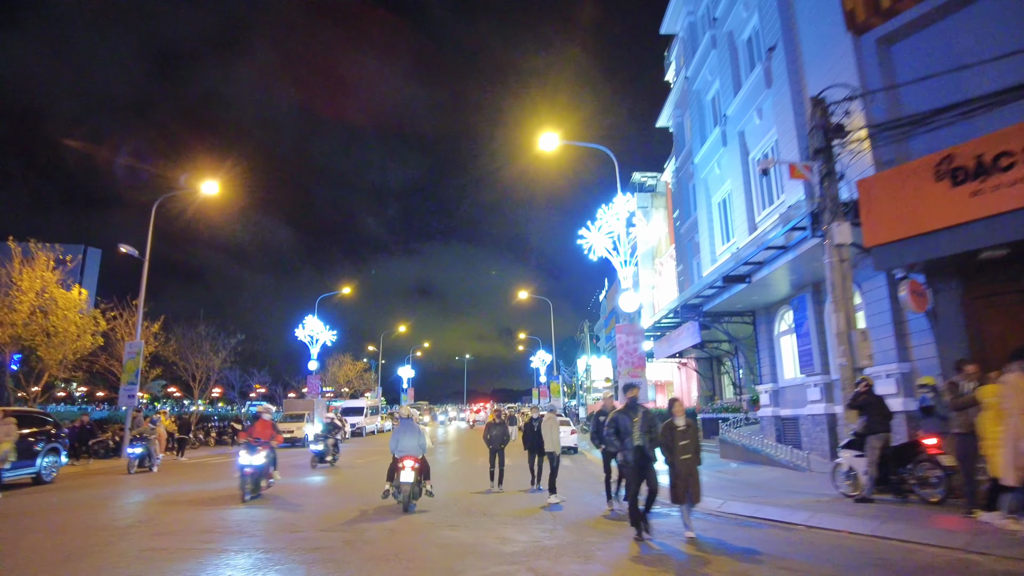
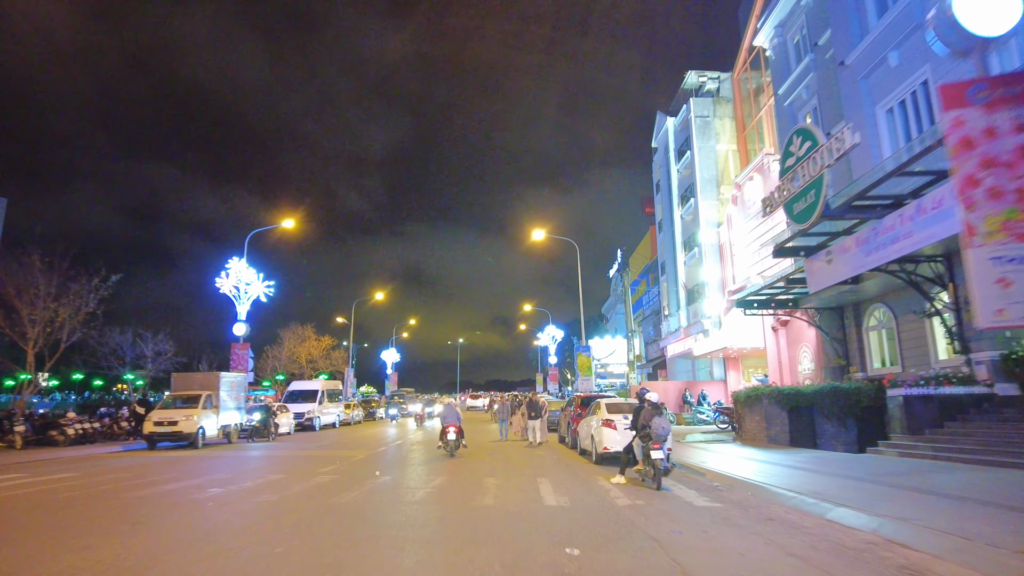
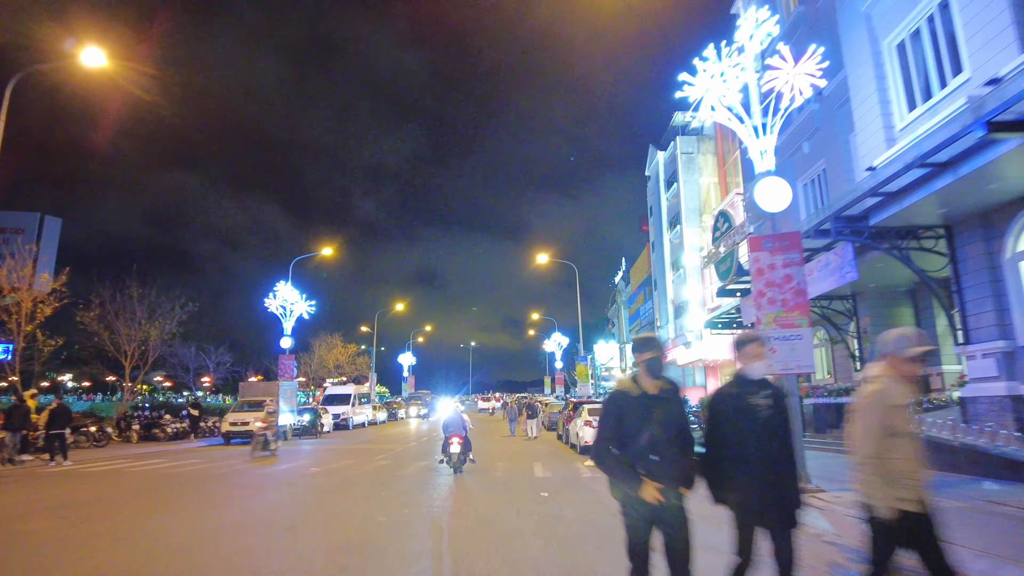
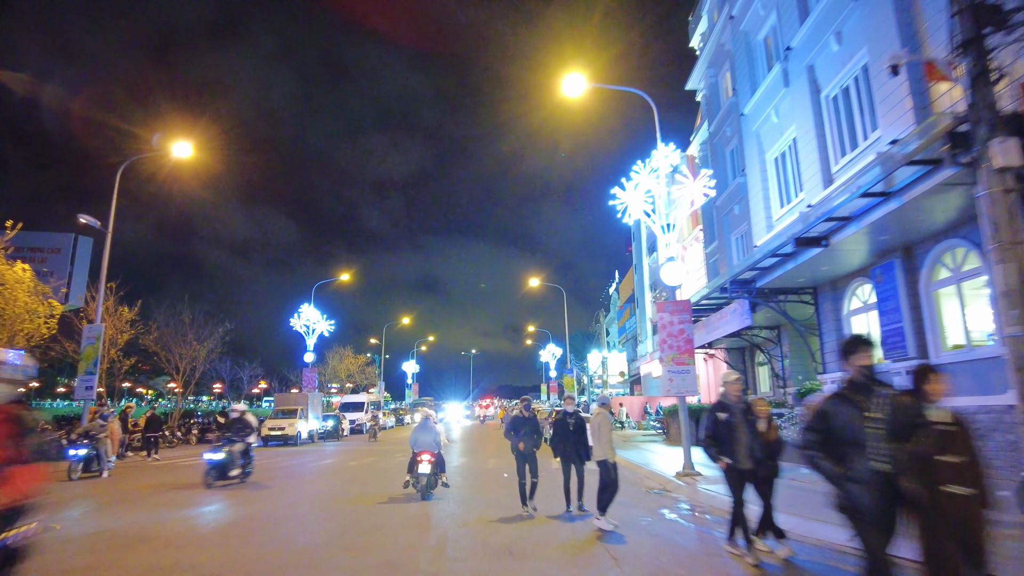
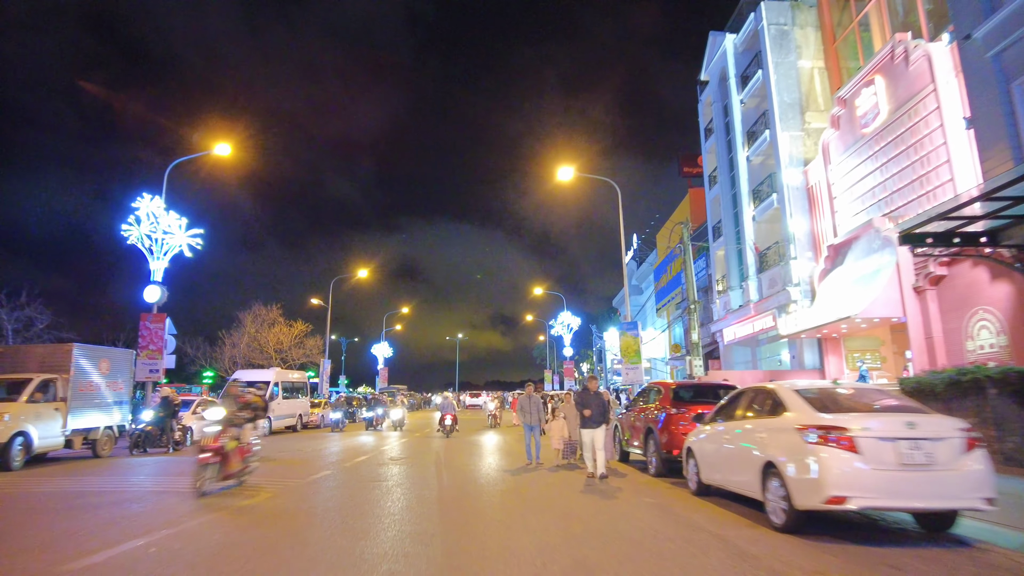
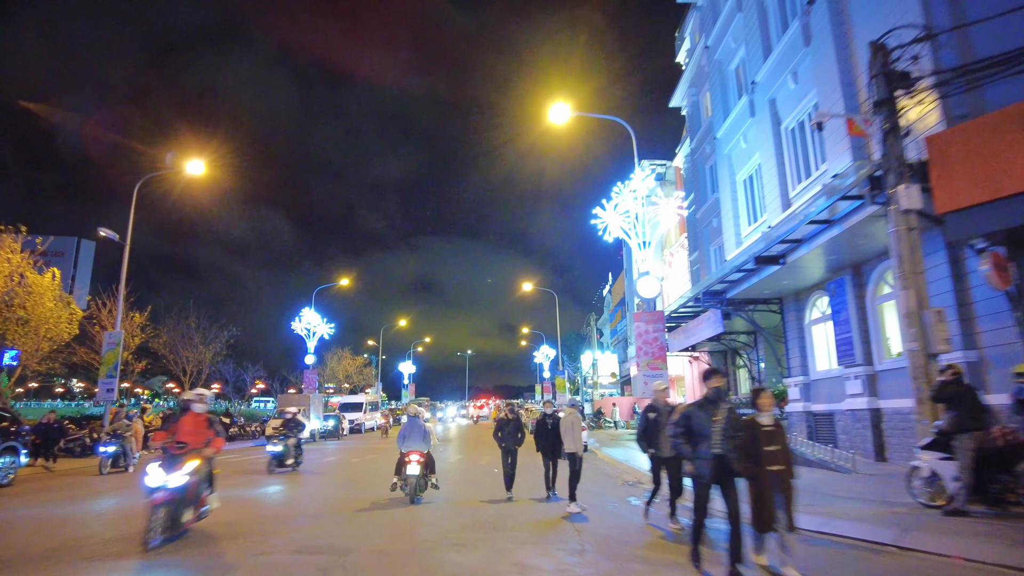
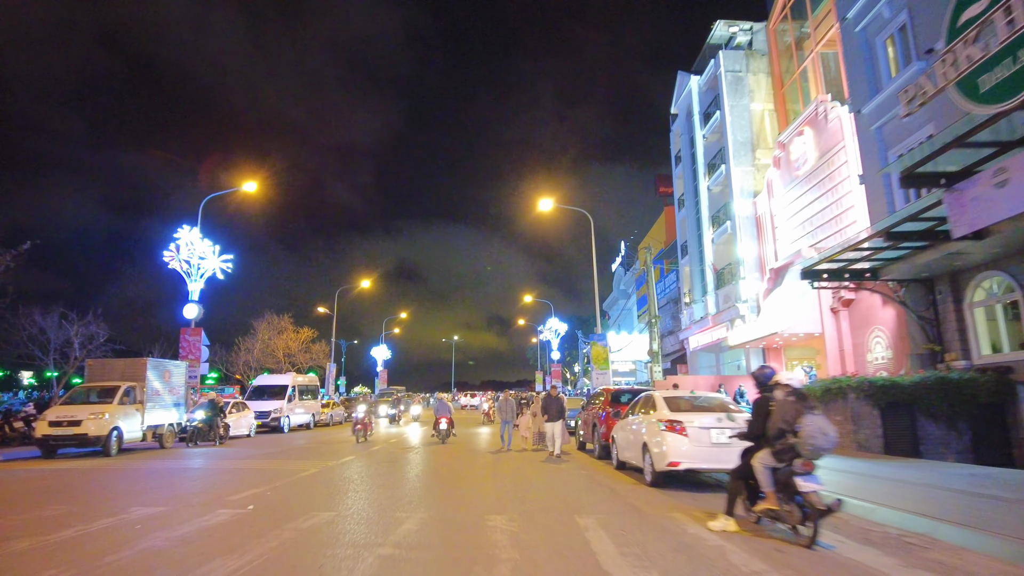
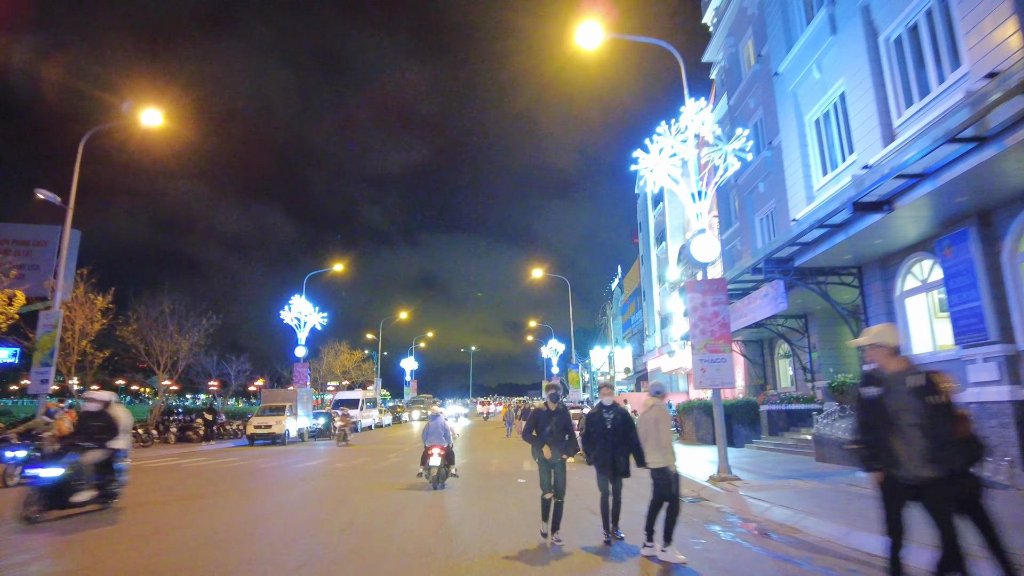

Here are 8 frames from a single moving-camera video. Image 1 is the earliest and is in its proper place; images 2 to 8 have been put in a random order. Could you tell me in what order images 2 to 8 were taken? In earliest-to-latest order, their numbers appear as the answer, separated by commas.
6, 4, 8, 3, 2, 7, 5
